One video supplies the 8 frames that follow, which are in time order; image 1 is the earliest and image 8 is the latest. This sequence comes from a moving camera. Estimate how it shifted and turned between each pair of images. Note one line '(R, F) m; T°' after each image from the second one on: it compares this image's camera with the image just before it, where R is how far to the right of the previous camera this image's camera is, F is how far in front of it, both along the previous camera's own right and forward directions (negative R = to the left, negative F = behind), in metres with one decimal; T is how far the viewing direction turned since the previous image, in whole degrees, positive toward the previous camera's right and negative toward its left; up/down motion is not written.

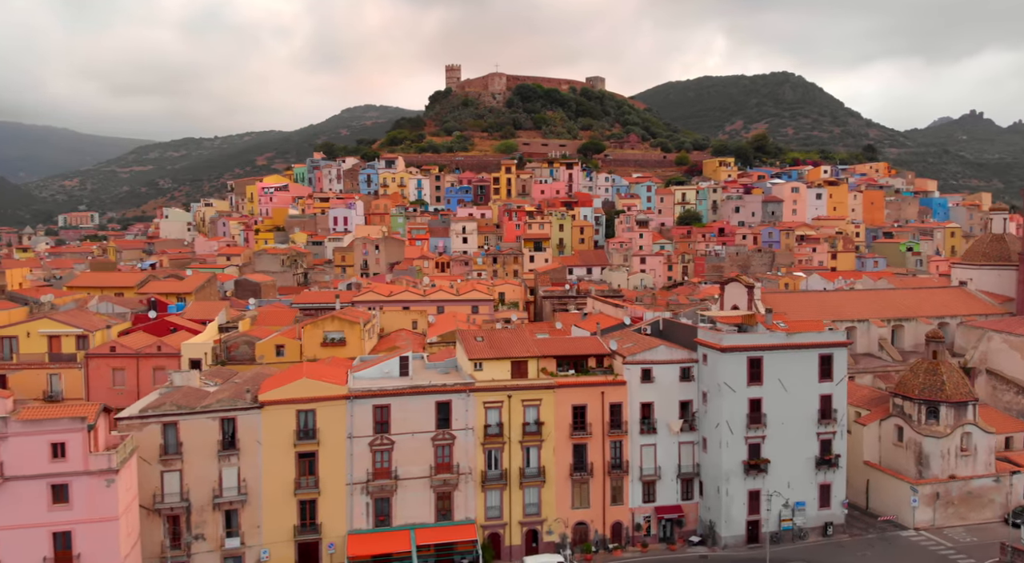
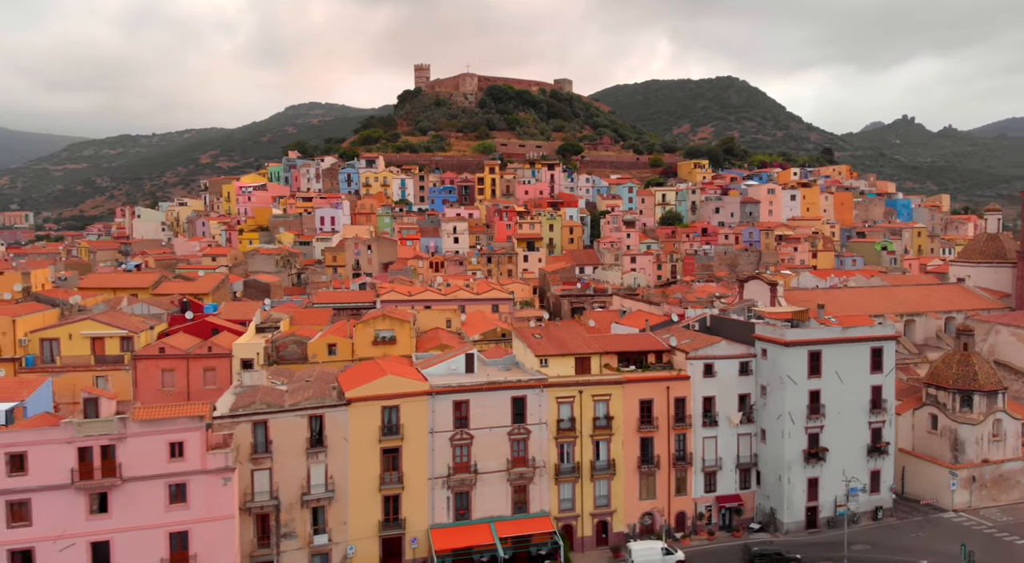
(-6.2, -0.7) m; +4°
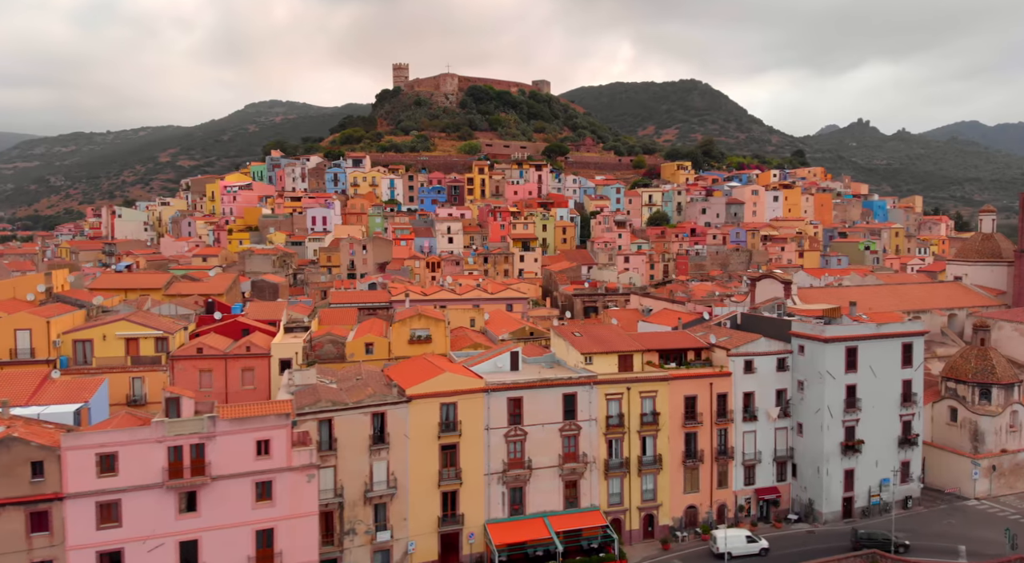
(-4.4, -0.5) m; +3°
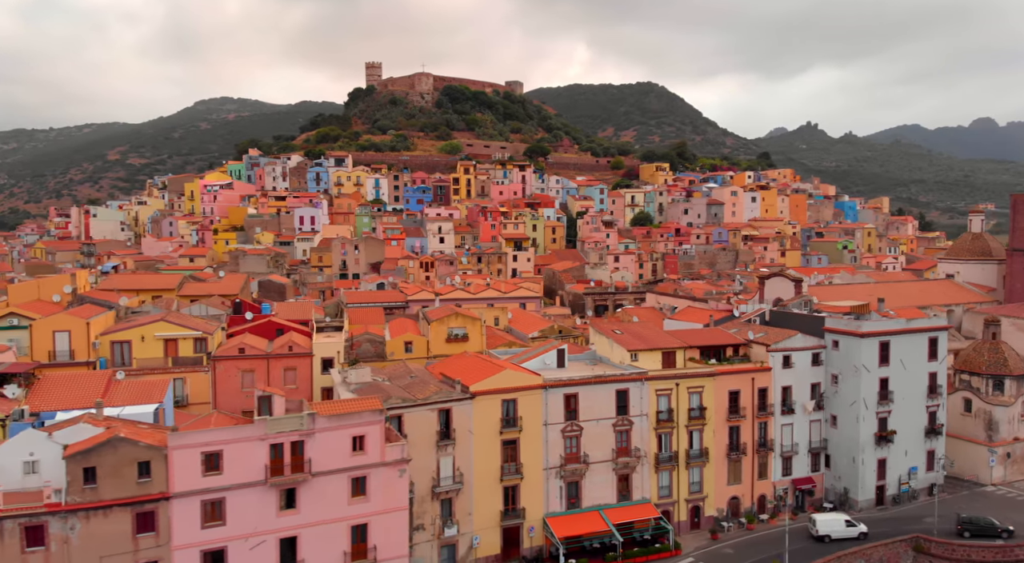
(-5.0, -0.6) m; +4°
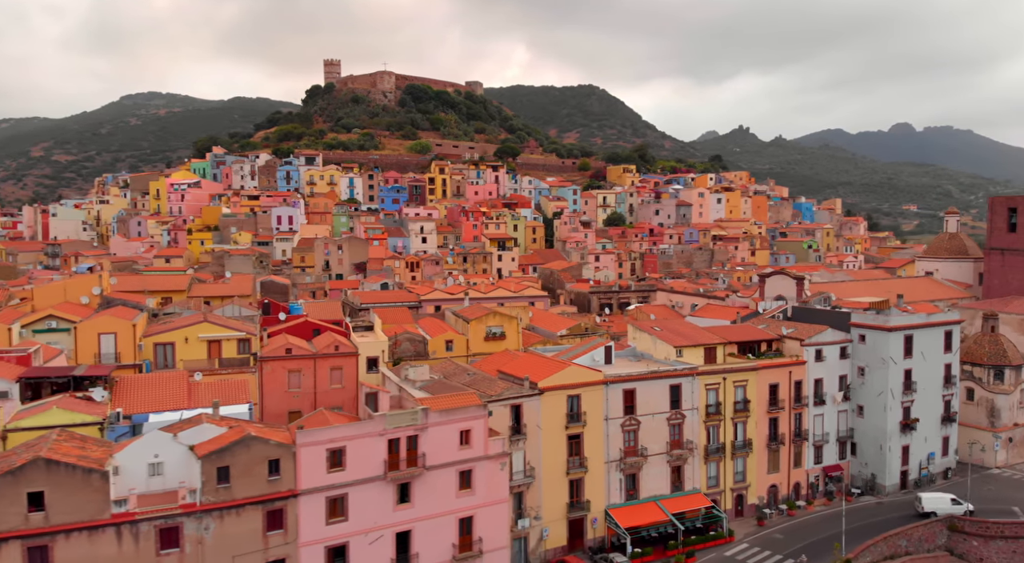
(-6.2, -0.6) m; +5°
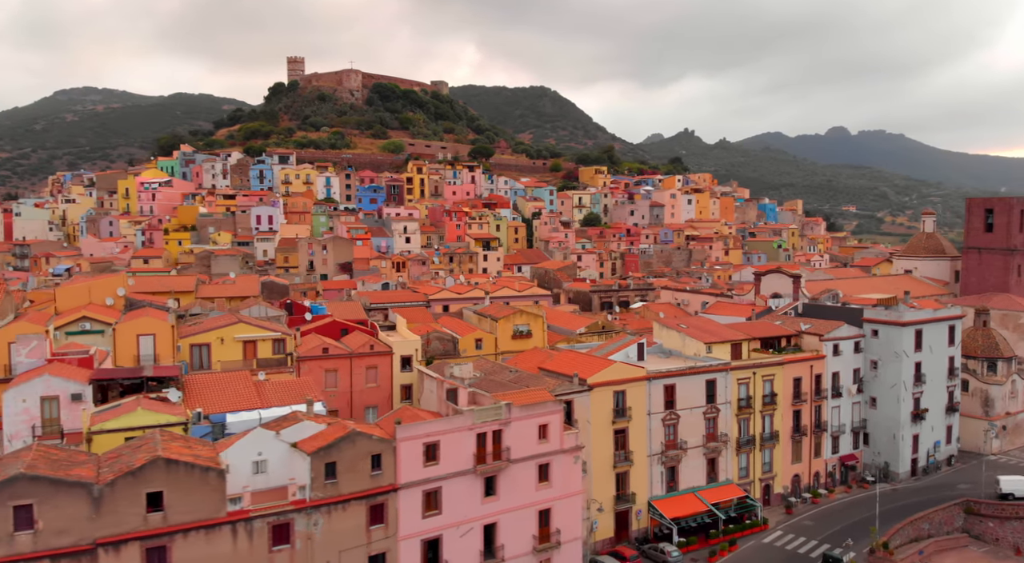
(-5.0, -0.6) m; +4°
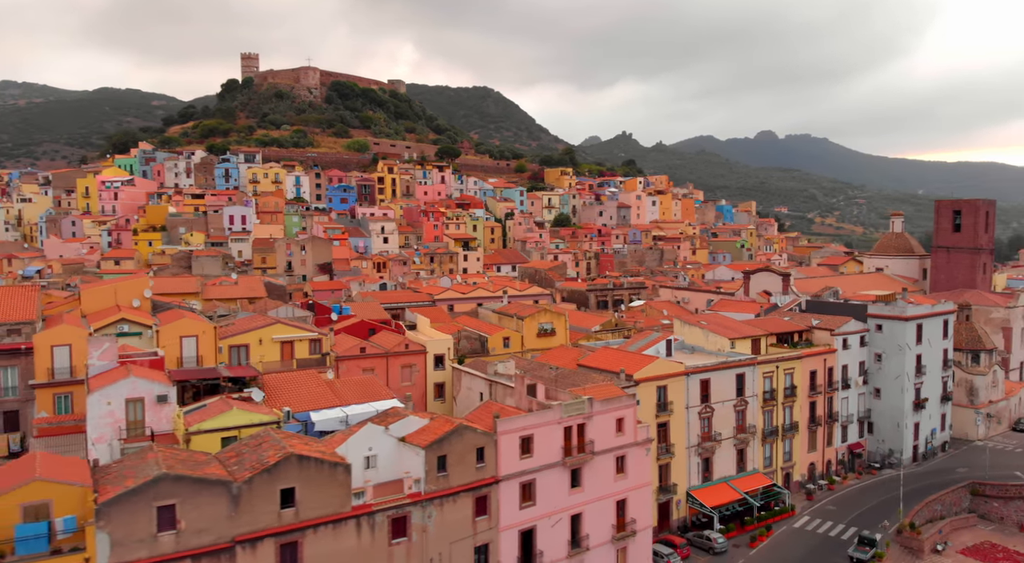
(-5.6, -0.7) m; +5°
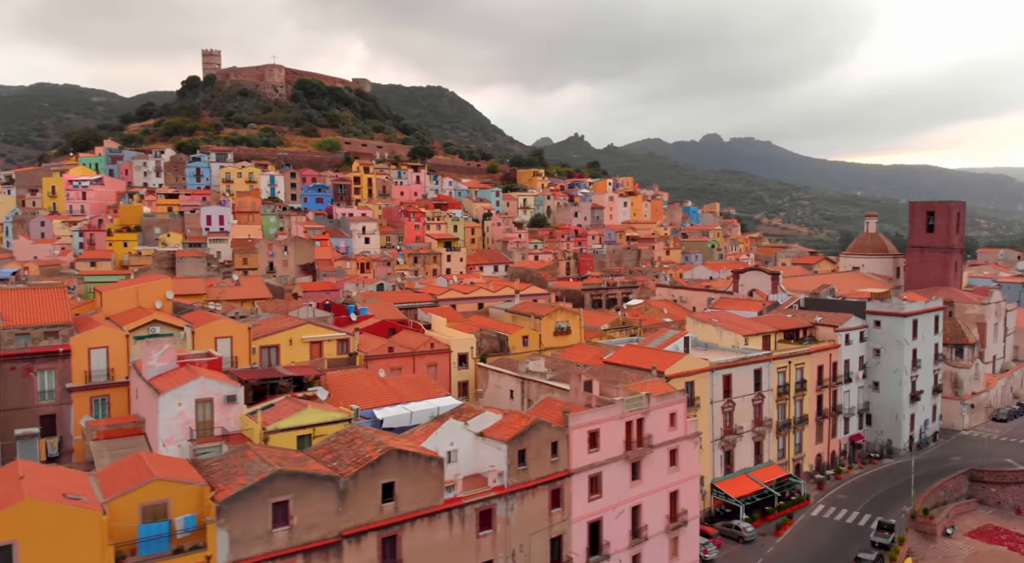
(-4.4, -0.6) m; +4°
